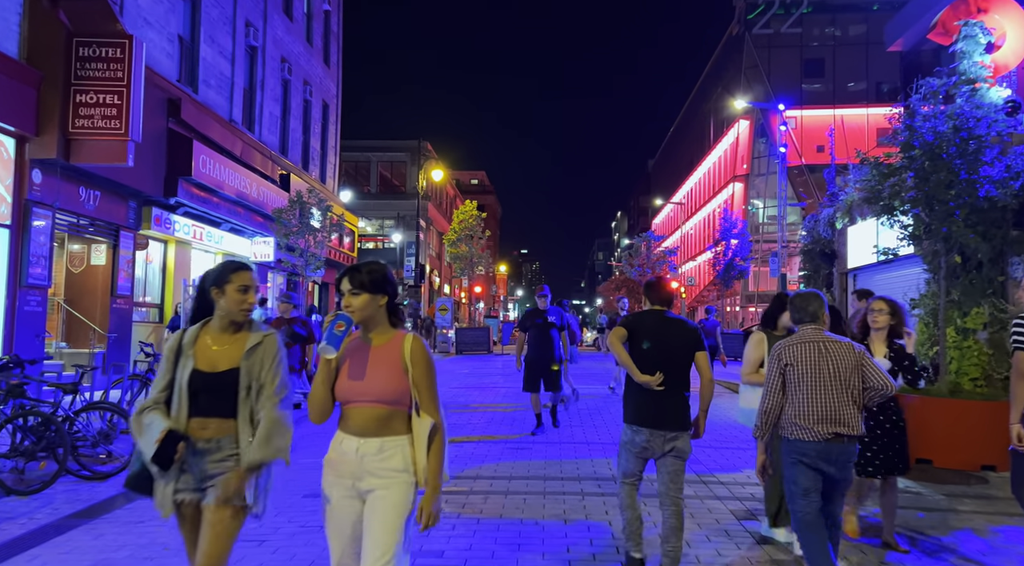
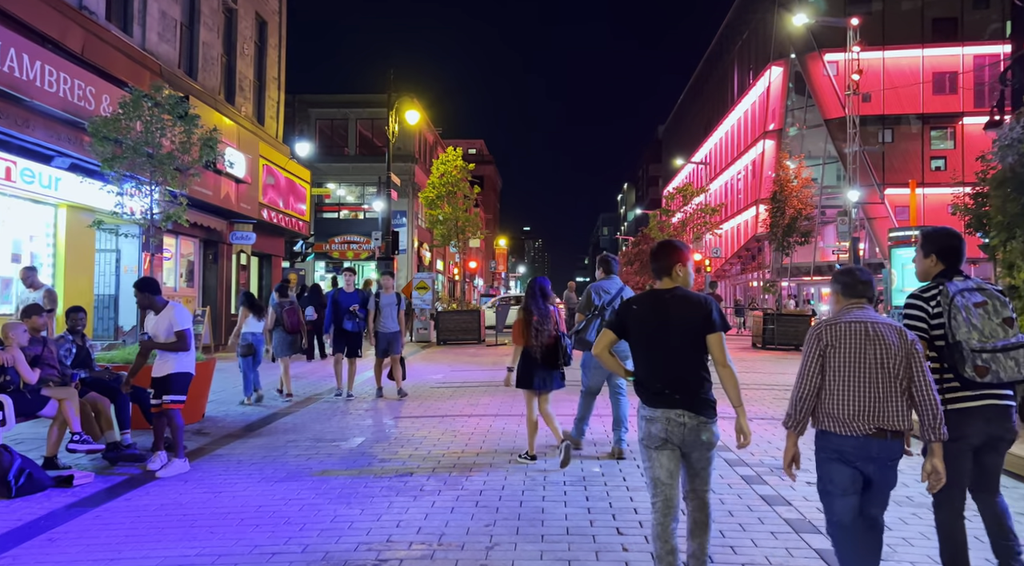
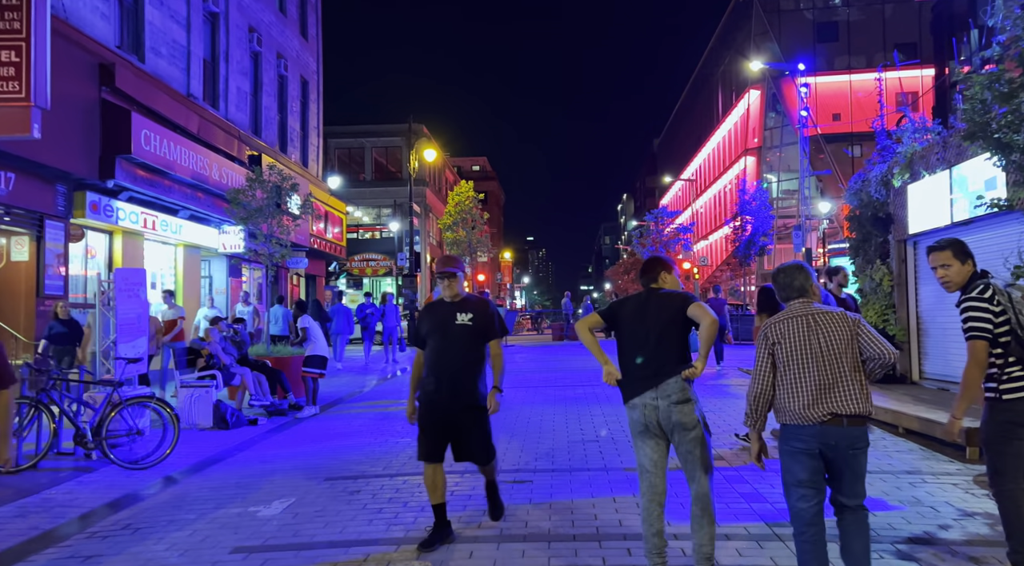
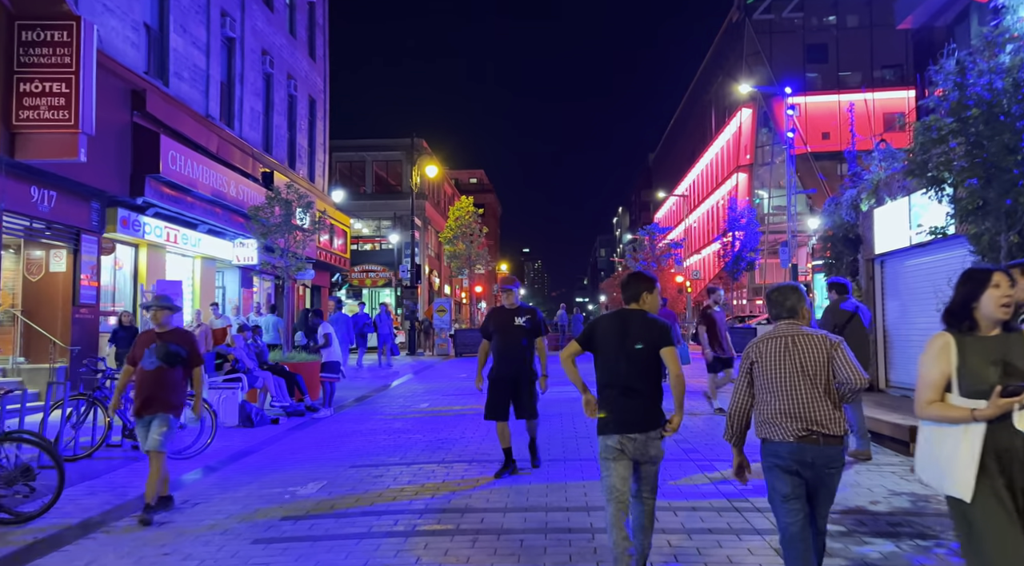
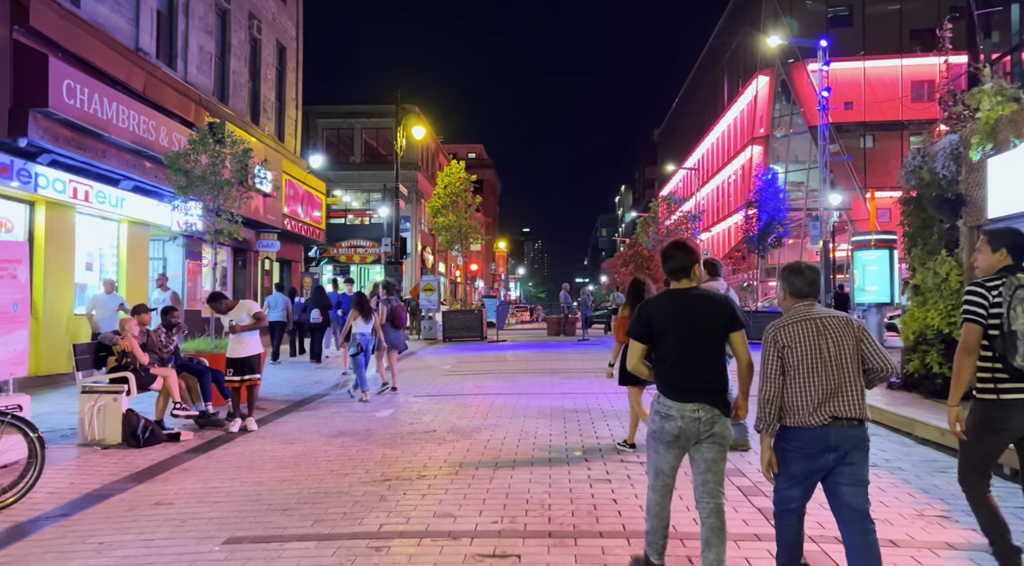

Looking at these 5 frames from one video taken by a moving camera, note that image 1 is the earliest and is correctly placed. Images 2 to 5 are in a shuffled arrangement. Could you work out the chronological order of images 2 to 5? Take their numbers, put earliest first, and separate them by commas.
4, 3, 5, 2
